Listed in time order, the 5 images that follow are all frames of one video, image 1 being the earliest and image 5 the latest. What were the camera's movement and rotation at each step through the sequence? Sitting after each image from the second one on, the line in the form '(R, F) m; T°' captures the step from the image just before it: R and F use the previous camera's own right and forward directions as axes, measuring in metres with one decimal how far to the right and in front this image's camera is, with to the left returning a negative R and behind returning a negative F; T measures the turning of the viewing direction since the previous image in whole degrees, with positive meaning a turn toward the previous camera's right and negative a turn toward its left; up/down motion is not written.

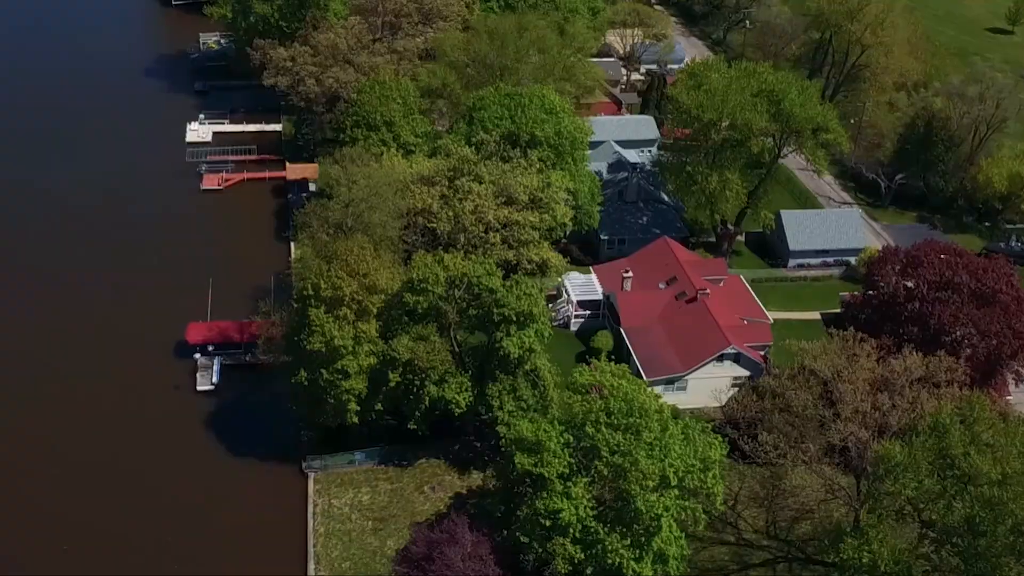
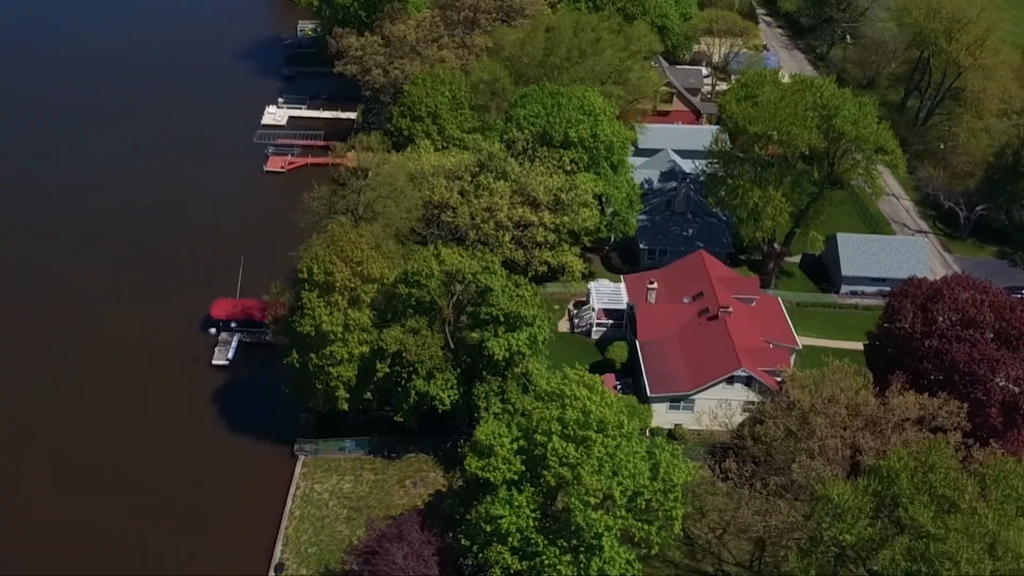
(+4.5, +1.2) m; -7°
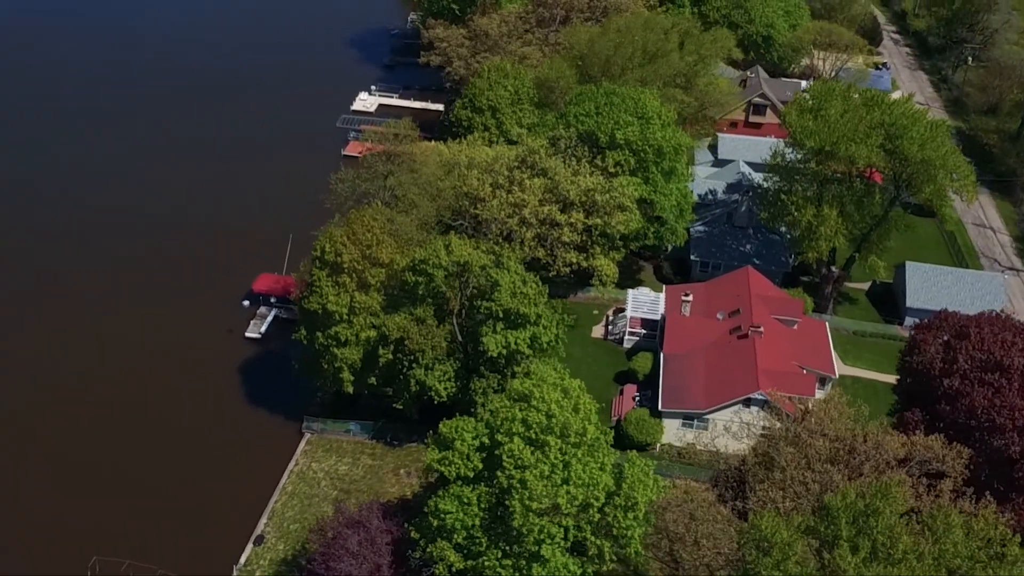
(+4.4, +1.1) m; -7°
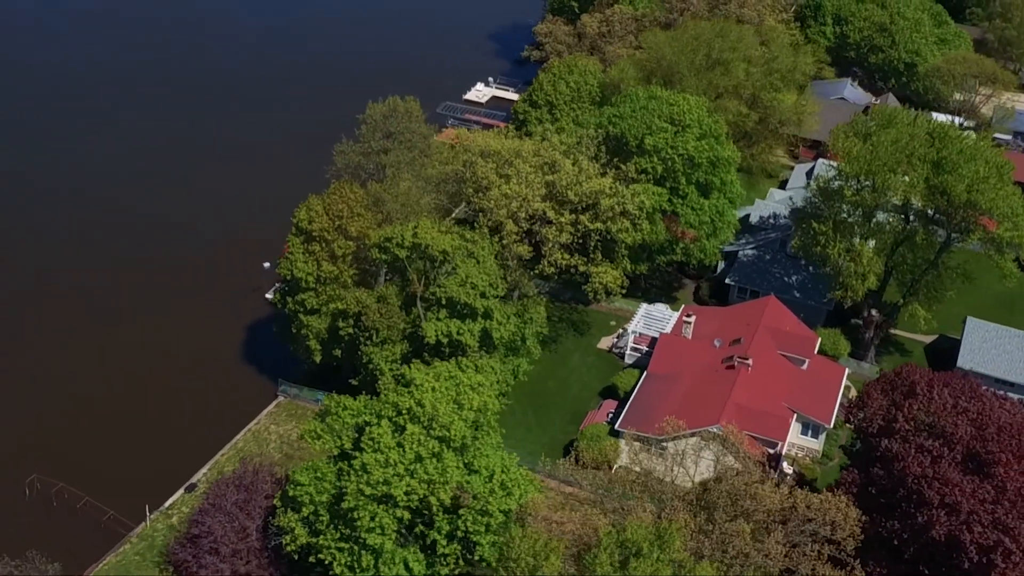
(+8.3, +1.8) m; -10°
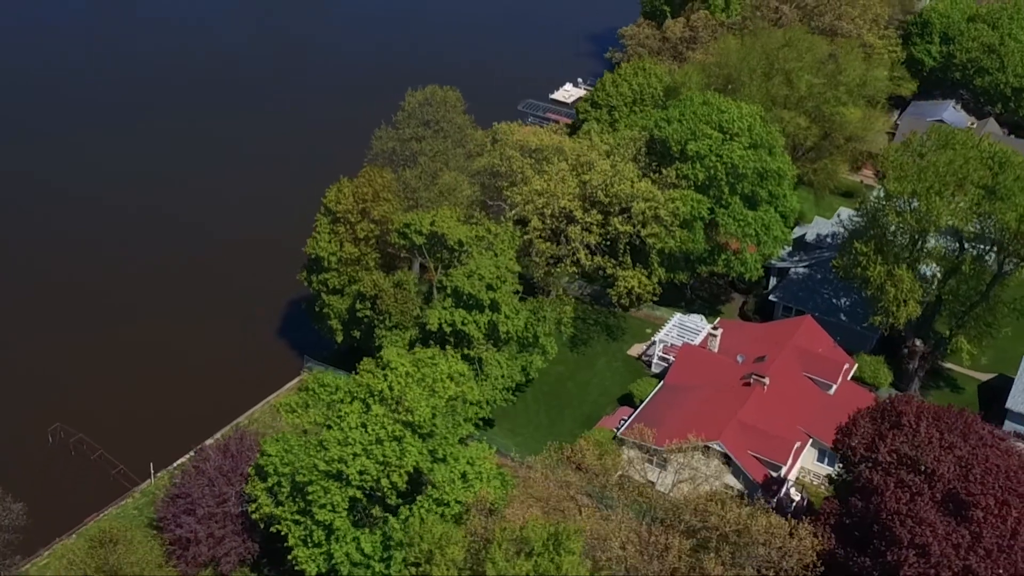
(+3.7, +0.3) m; -7°
